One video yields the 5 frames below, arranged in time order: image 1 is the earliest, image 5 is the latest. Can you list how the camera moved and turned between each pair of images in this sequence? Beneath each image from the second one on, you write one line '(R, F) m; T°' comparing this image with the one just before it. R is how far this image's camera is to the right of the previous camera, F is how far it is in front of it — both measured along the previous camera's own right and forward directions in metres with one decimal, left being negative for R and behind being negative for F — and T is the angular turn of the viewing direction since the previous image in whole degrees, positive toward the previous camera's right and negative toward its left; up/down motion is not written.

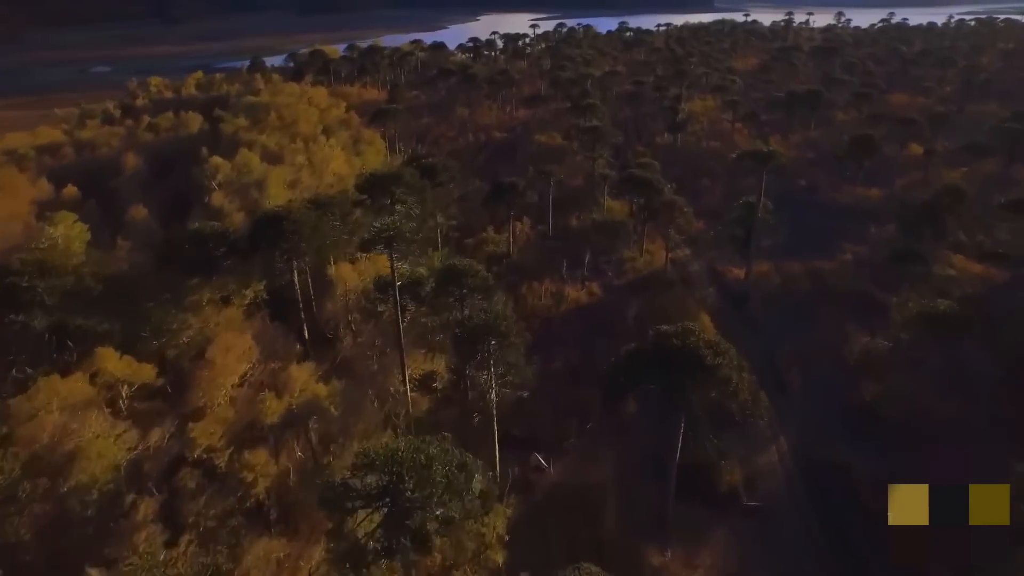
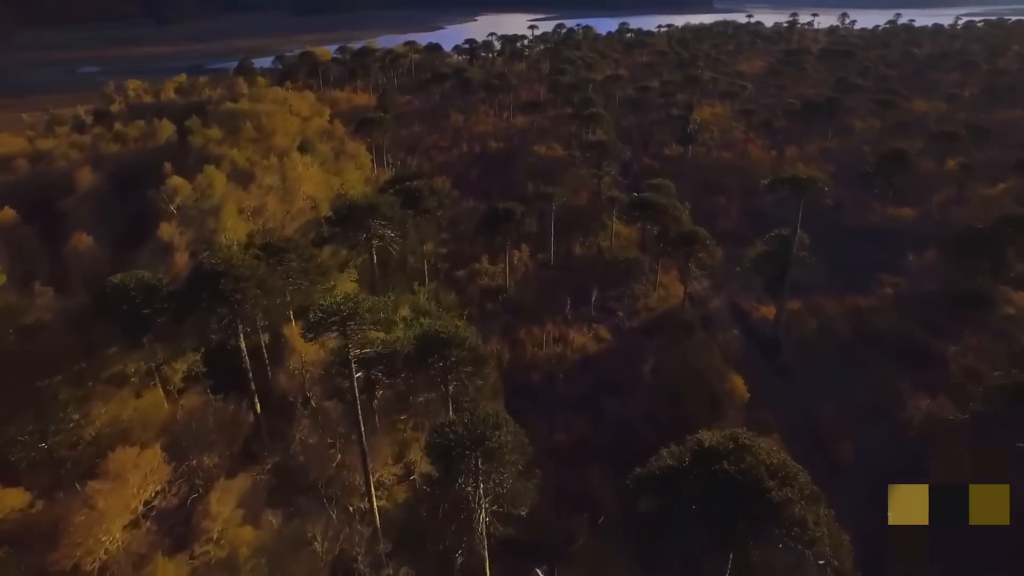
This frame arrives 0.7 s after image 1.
(+0.1, +4.5) m; 0°
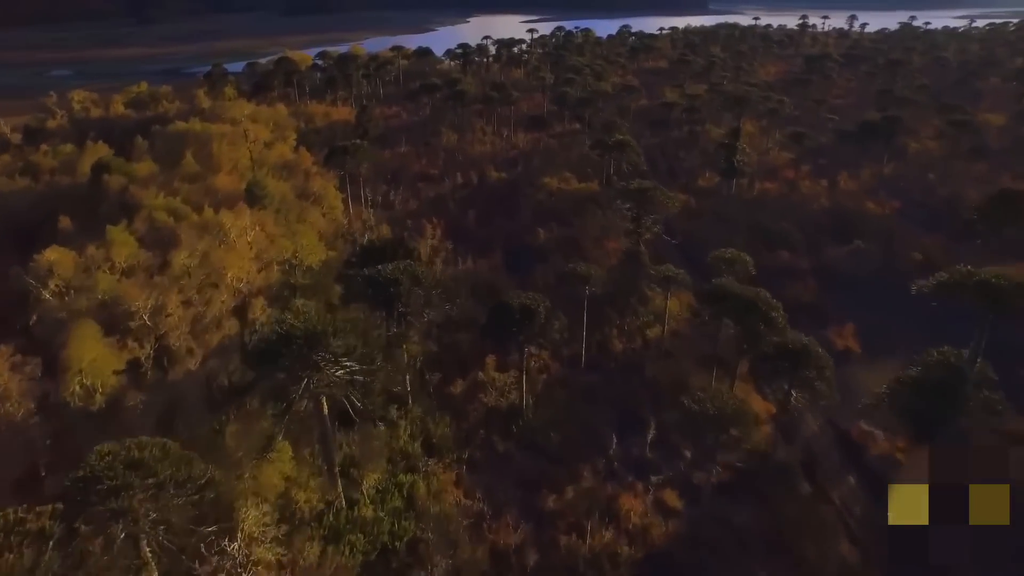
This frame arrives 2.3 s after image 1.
(-1.1, +9.9) m; +1°
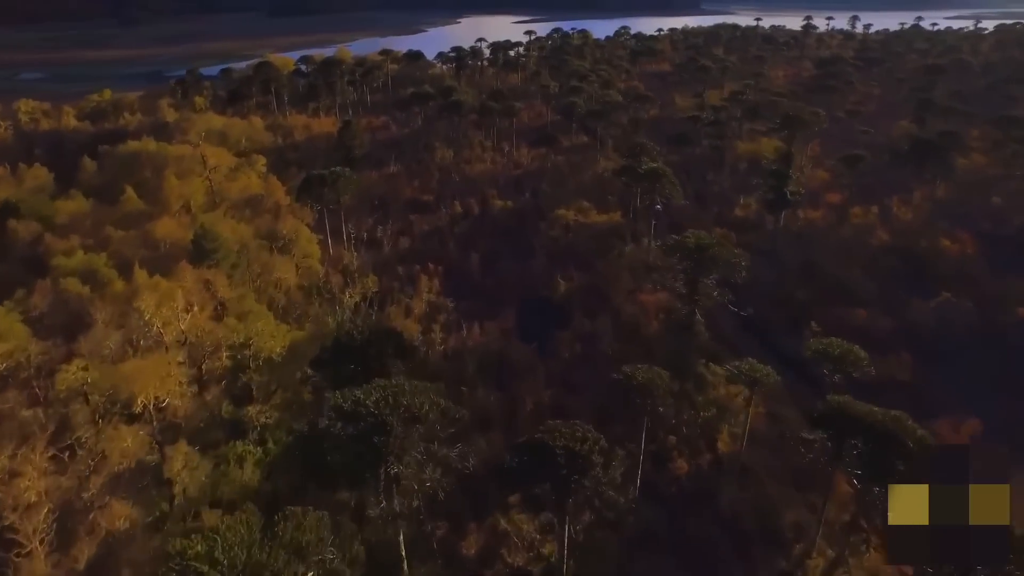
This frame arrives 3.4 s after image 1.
(-1.4, +7.0) m; +1°
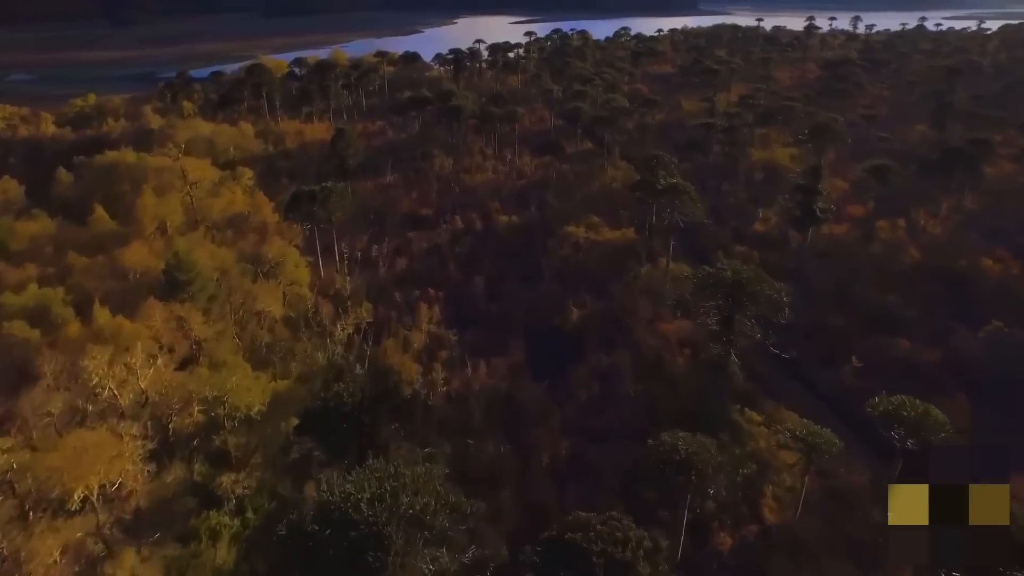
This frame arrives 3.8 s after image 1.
(-0.6, +2.8) m; 0°
